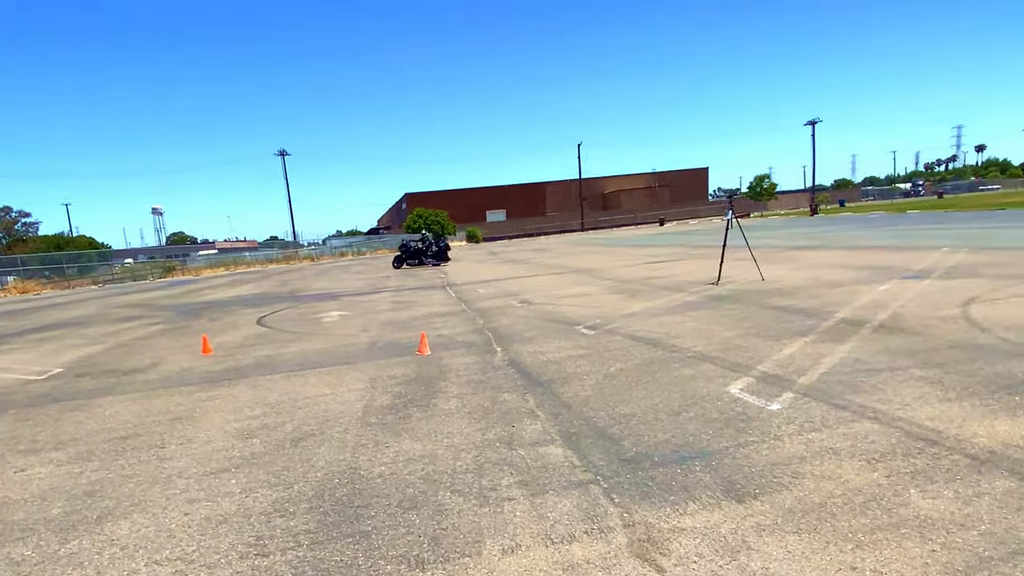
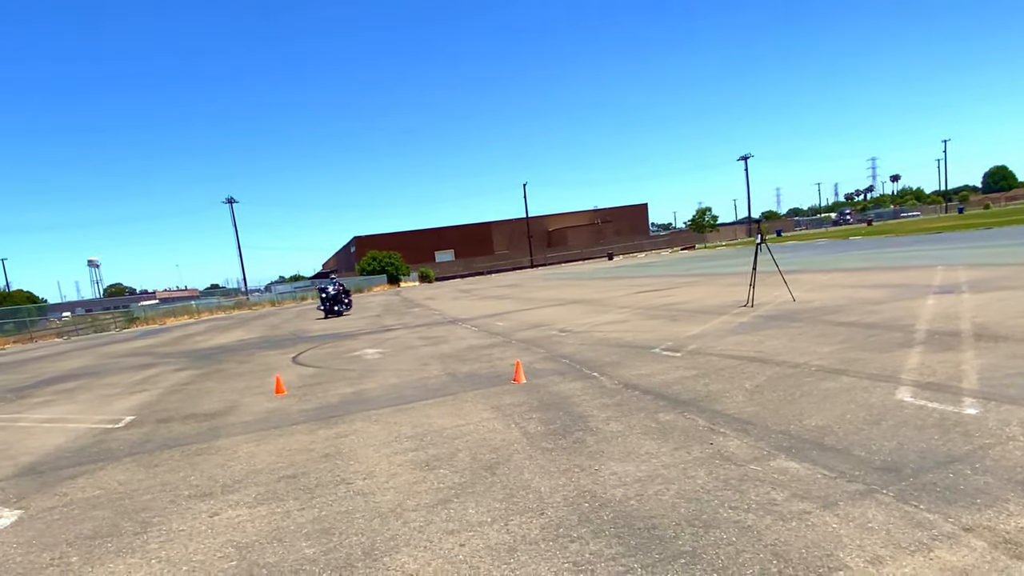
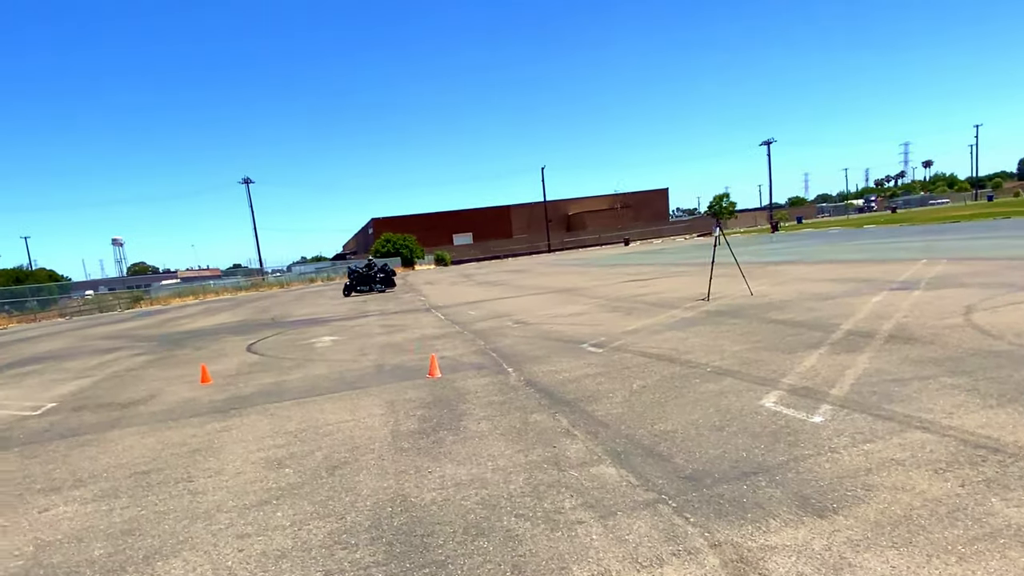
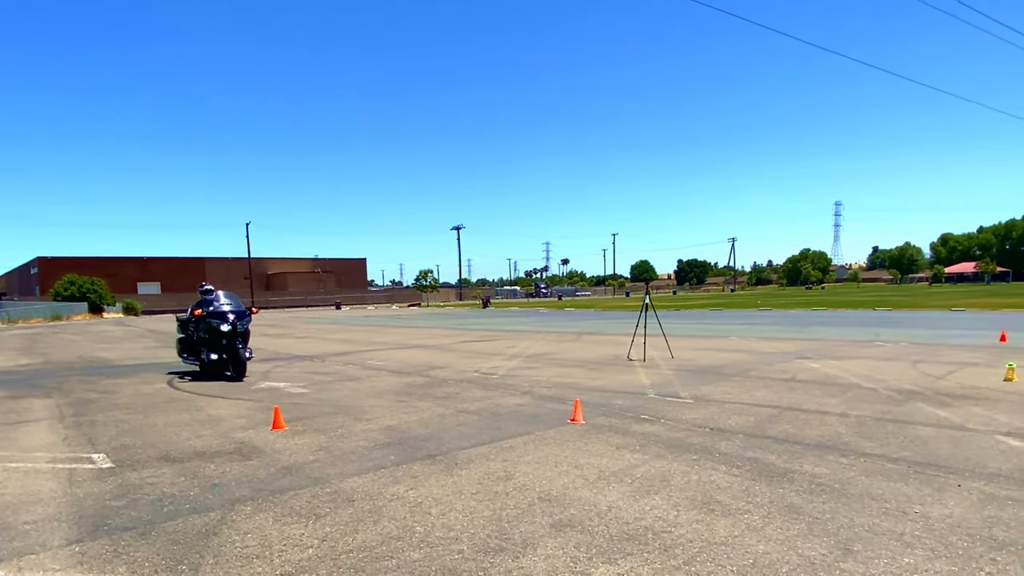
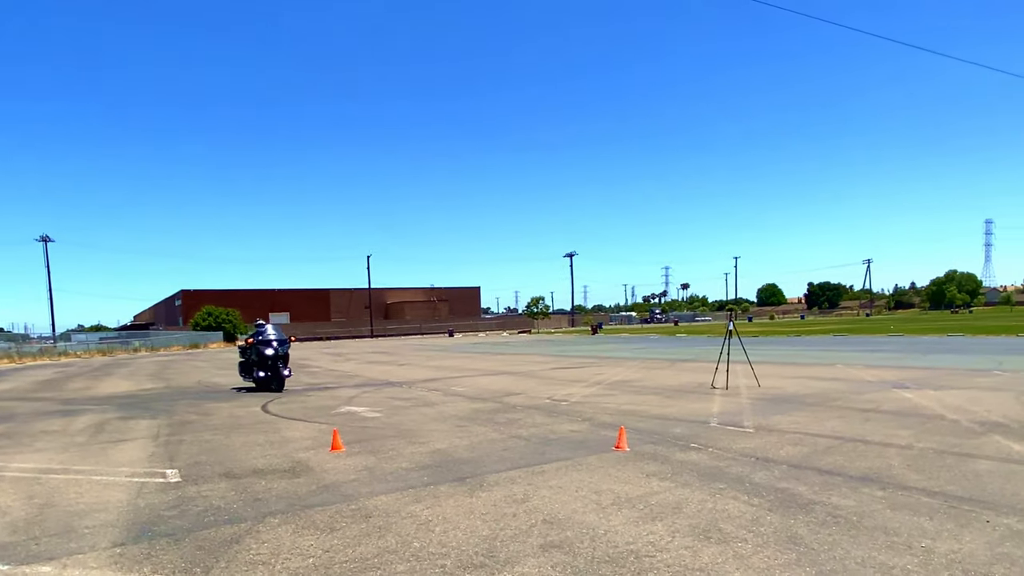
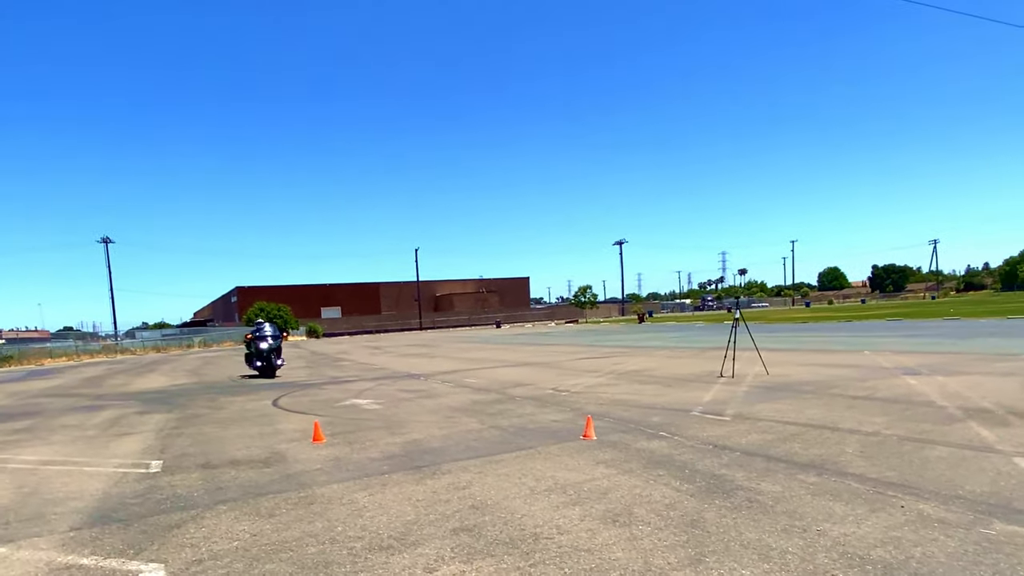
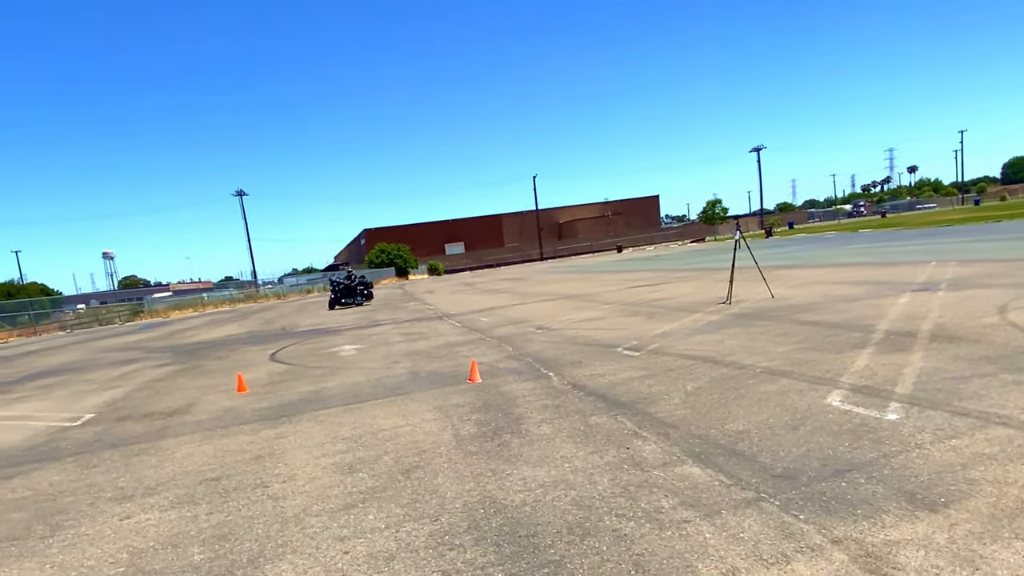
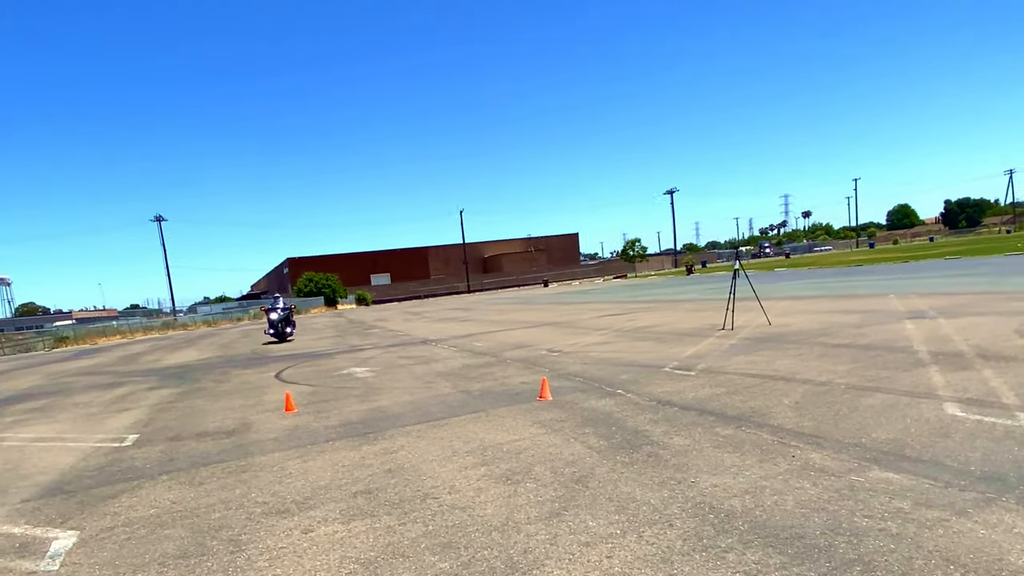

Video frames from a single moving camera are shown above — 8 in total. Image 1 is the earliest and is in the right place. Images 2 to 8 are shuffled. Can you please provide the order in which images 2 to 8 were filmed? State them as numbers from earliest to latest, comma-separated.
3, 7, 2, 8, 6, 5, 4
